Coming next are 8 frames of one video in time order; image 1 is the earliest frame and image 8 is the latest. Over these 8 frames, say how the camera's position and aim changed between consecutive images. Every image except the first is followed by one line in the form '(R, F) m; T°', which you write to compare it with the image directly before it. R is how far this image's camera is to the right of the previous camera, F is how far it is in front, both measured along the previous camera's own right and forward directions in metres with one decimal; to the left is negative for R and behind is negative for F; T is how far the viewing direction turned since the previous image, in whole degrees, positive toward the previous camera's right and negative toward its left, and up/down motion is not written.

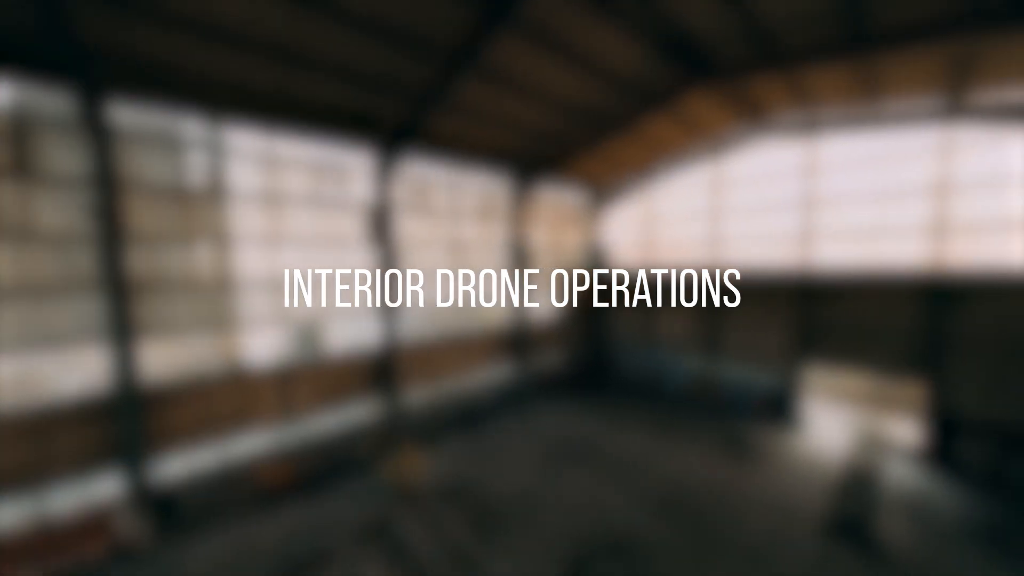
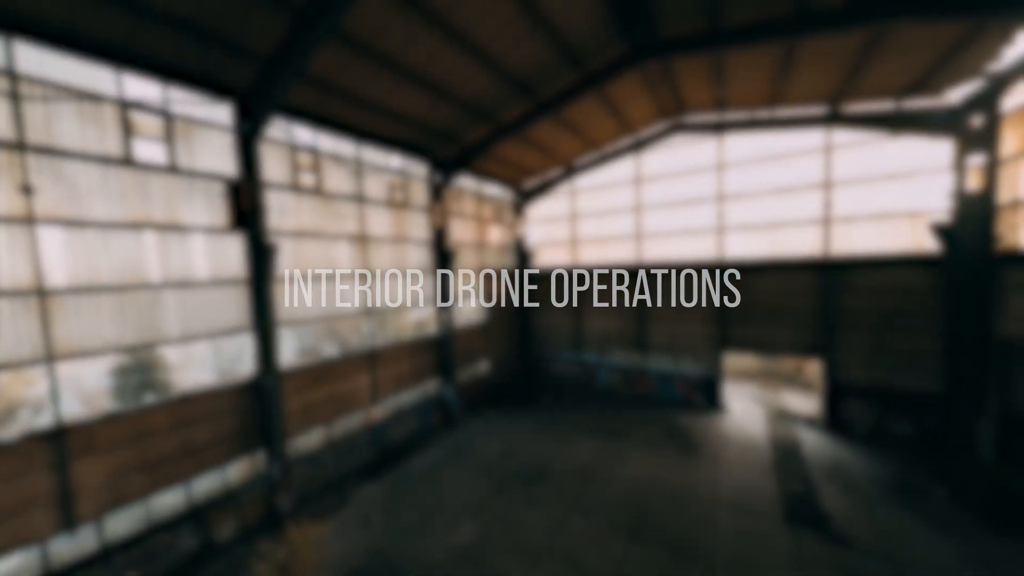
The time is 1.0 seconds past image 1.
(-0.4, +2.4) m; +15°
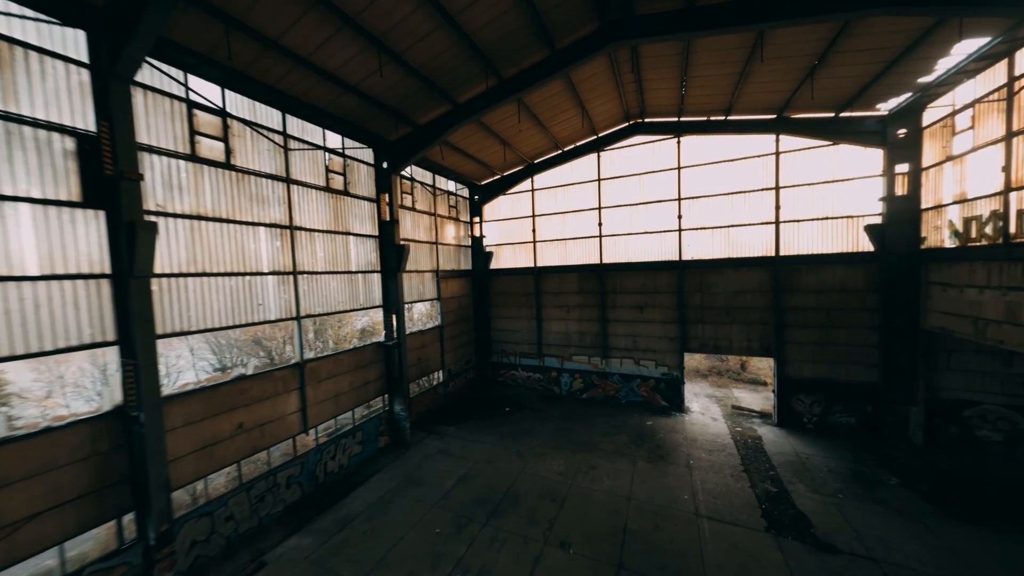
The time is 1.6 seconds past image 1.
(-0.3, +1.4) m; +8°
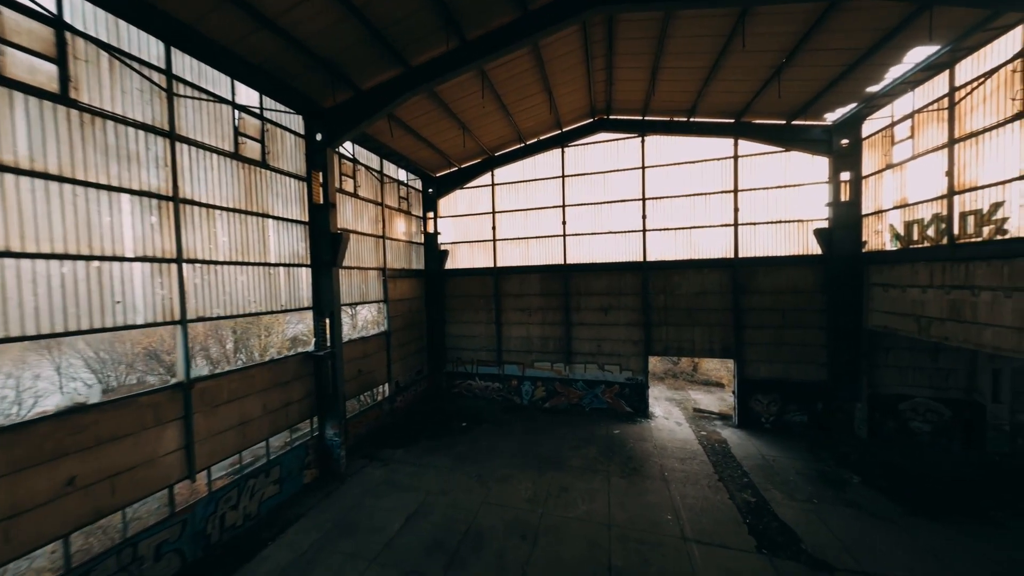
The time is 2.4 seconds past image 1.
(-0.2, +1.6) m; +8°
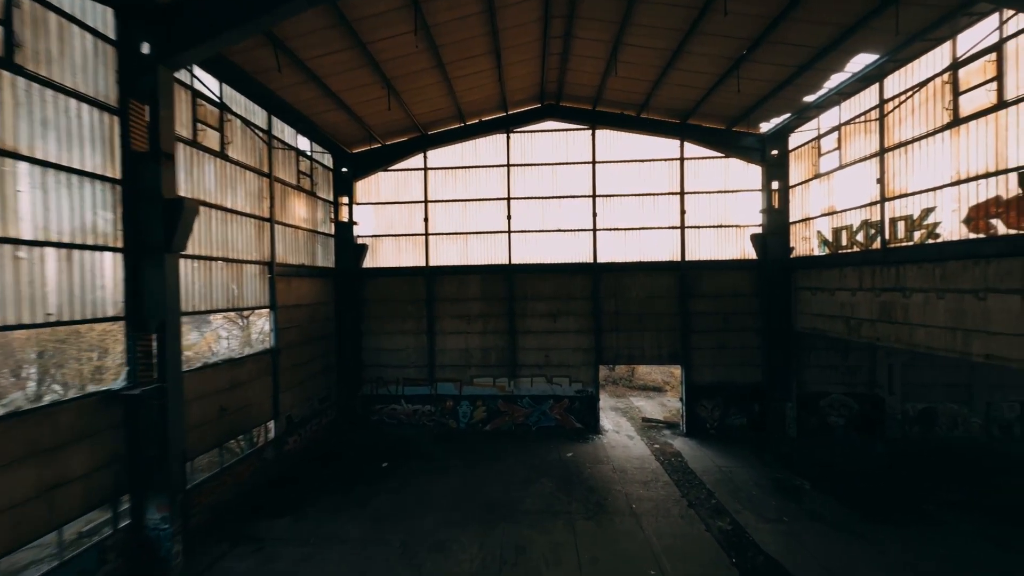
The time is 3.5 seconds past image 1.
(-0.3, +2.5) m; +13°
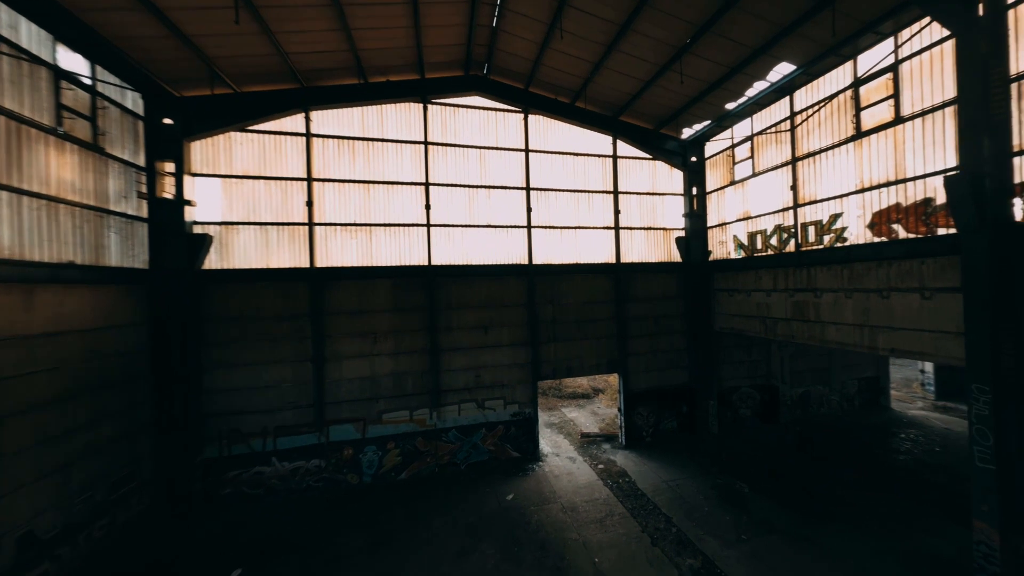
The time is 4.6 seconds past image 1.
(-0.4, +2.5) m; +16°
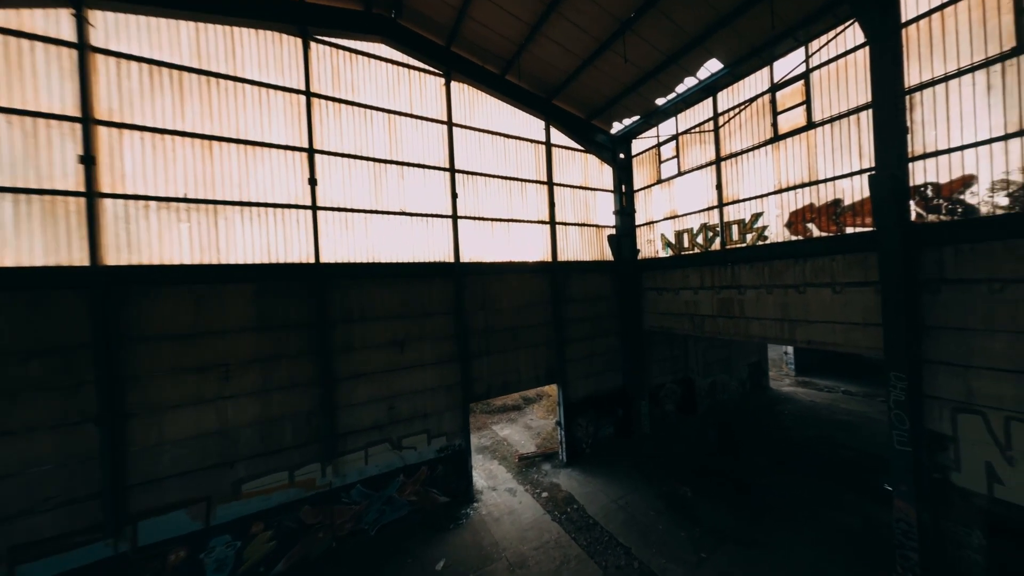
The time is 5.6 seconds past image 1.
(-0.3, +2.1) m; +16°
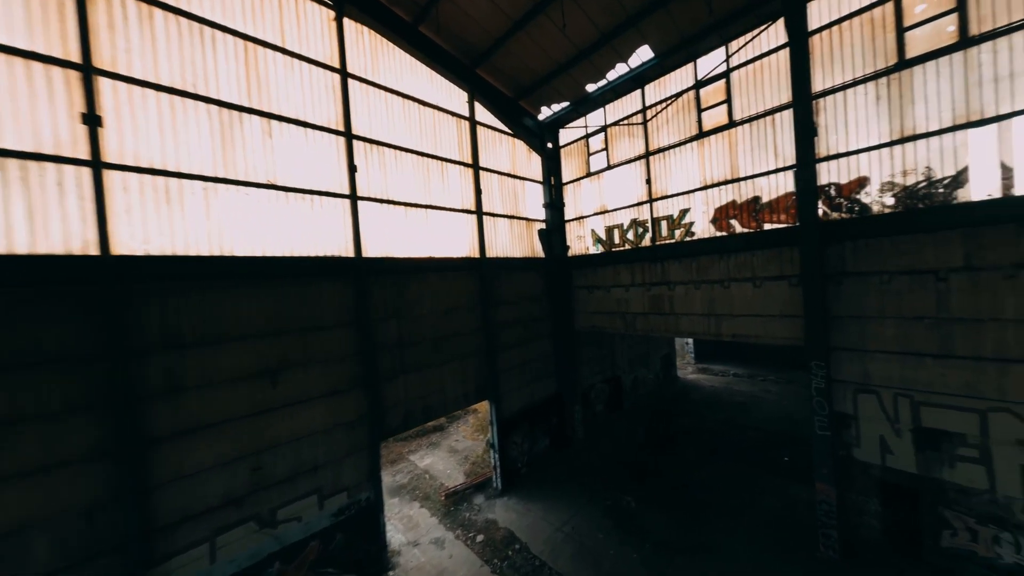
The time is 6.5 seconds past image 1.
(-0.2, +1.8) m; +15°
